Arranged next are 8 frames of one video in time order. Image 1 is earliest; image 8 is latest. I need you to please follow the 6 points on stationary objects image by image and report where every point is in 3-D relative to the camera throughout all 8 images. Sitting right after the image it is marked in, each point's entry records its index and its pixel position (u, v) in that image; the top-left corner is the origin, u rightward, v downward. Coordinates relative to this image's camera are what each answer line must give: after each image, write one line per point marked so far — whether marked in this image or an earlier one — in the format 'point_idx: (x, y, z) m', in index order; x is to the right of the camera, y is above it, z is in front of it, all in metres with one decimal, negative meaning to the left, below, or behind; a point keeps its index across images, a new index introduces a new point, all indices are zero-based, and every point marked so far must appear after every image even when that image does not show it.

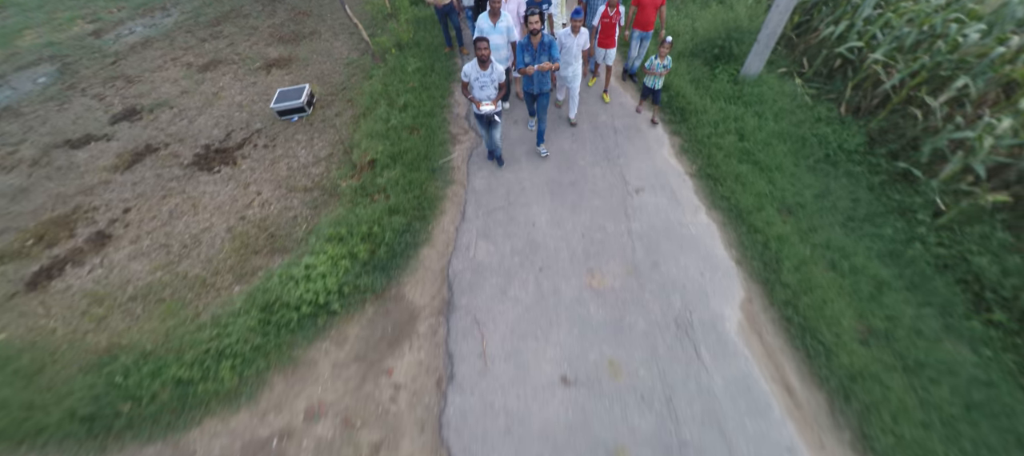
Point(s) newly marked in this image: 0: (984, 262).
0: (+4.1, -0.3, +3.1) m
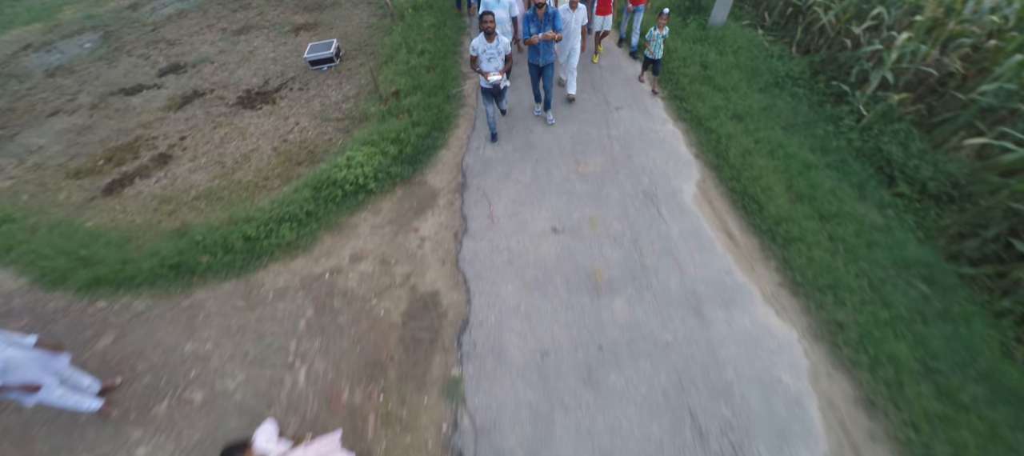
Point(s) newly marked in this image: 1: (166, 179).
0: (+4.1, +0.9, +3.9) m
1: (-4.9, +0.7, +5.1) m
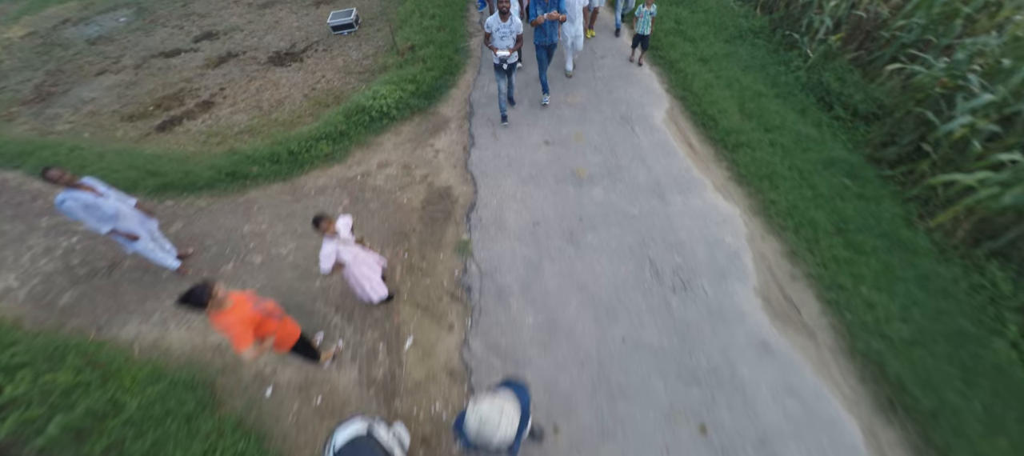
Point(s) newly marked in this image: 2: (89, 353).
0: (+4.1, +1.9, +4.6) m
1: (-4.9, +1.8, +5.8) m
2: (-3.8, -1.1, +3.3) m
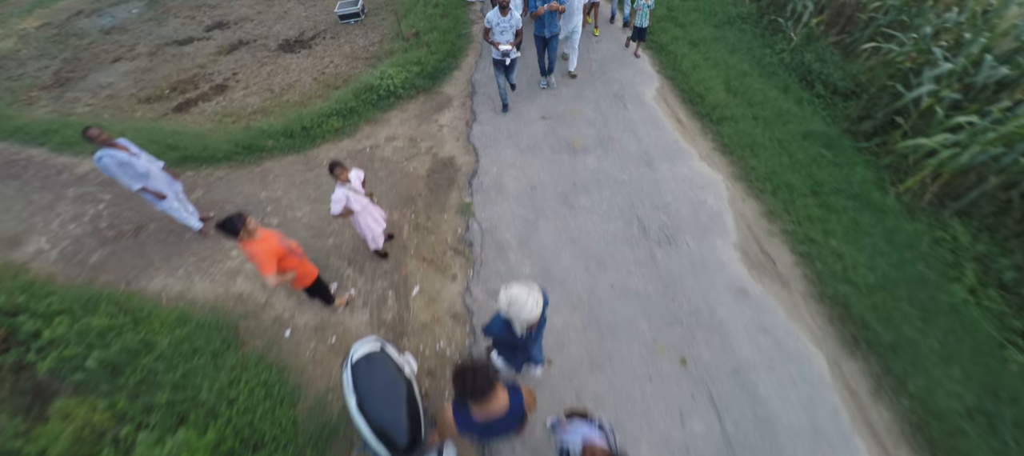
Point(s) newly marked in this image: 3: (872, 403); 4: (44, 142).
0: (+4.1, +2.3, +4.9) m
1: (-4.9, +2.2, +6.1) m
2: (-3.9, -0.7, +3.6) m
3: (+2.7, -1.3, +2.7) m
4: (-7.4, +1.4, +5.7) m
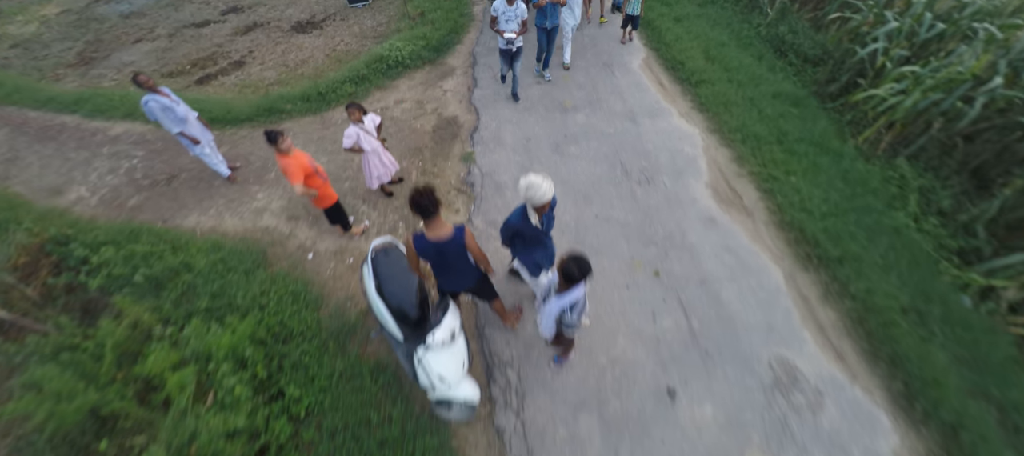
0: (+4.0, +2.9, +5.4) m
1: (-4.9, +2.8, +6.6) m
2: (-3.9, -0.1, +4.0) m
3: (+2.7, -0.7, +3.1) m
4: (-7.4, +2.0, +6.1) m
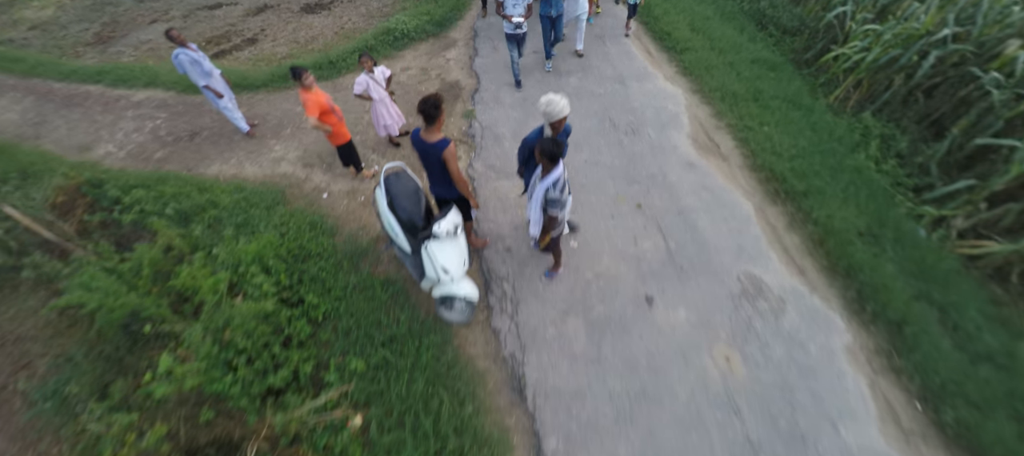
0: (+4.0, +3.5, +5.7) m
1: (-4.9, +3.4, +7.0) m
2: (-3.9, +0.6, +4.3) m
3: (+2.6, 0.0, +3.5) m
4: (-7.4, +2.7, +6.5) m
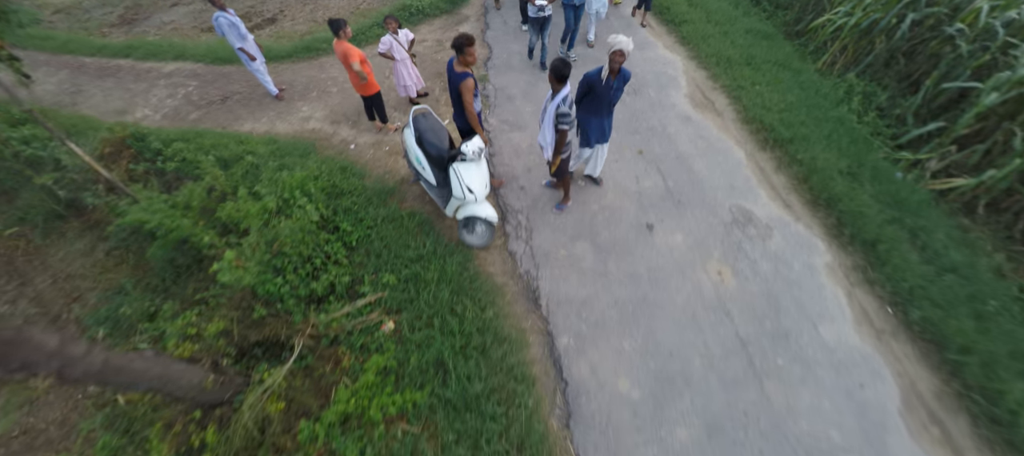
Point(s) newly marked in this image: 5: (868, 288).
0: (+4.2, +4.1, +6.1) m
1: (-4.8, +4.1, +7.3) m
2: (-3.8, +1.2, +4.7) m
3: (+2.8, +0.6, +3.8) m
4: (-7.3, +3.3, +6.8) m
5: (+3.1, -0.5, +3.1) m
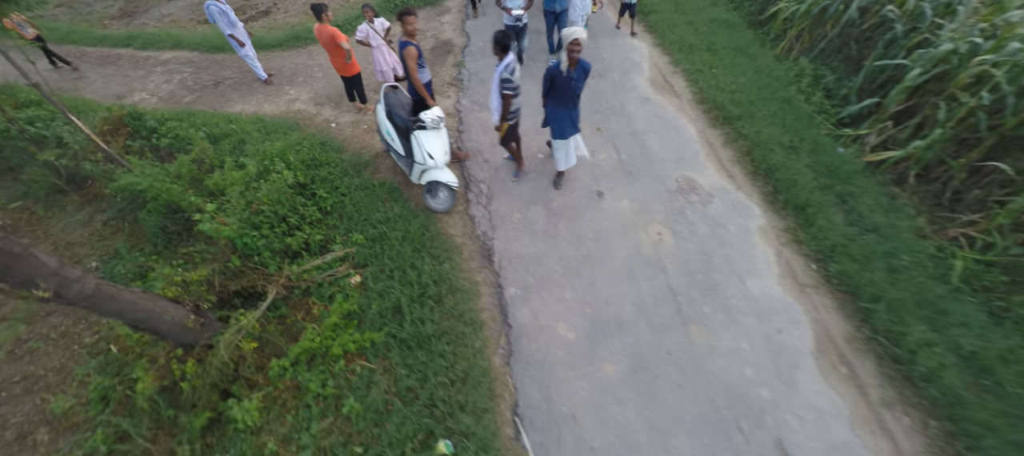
0: (+3.8, +4.4, +6.4) m
1: (-5.1, +4.4, +7.7) m
2: (-4.2, +1.6, +5.0) m
3: (+2.4, +0.9, +4.1) m
4: (-7.6, +3.7, +7.2) m
5: (+2.6, -0.2, +3.4) m
